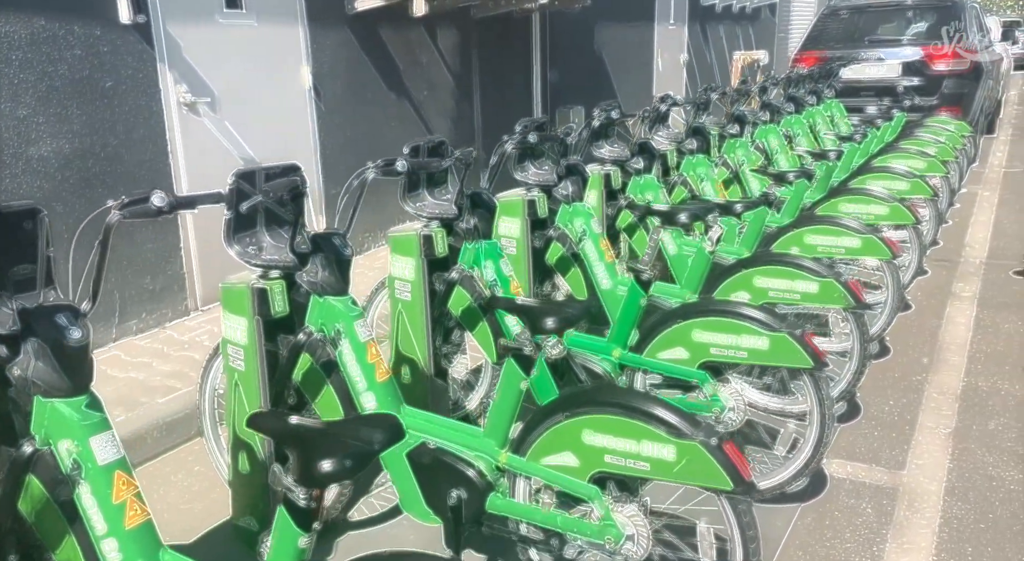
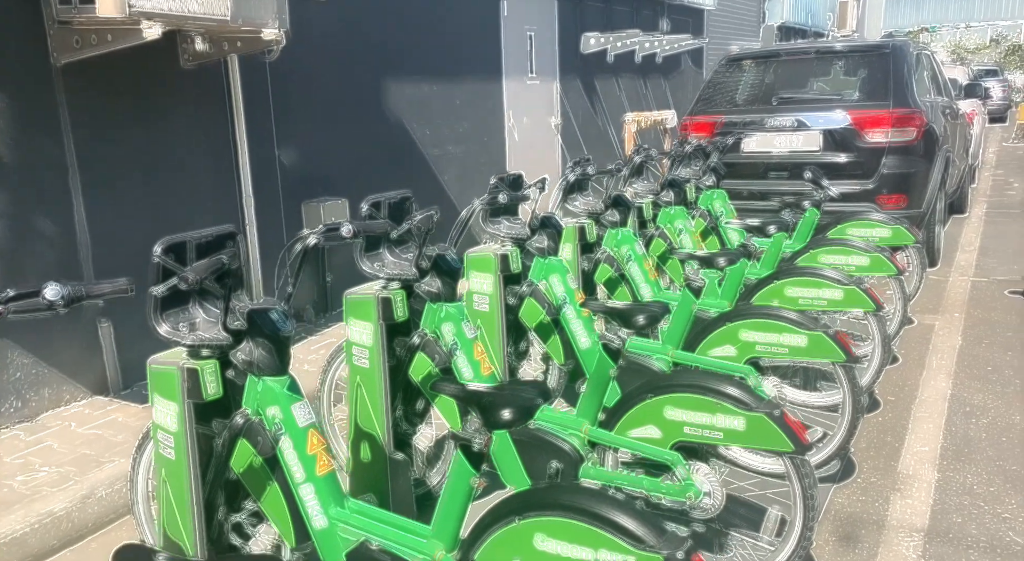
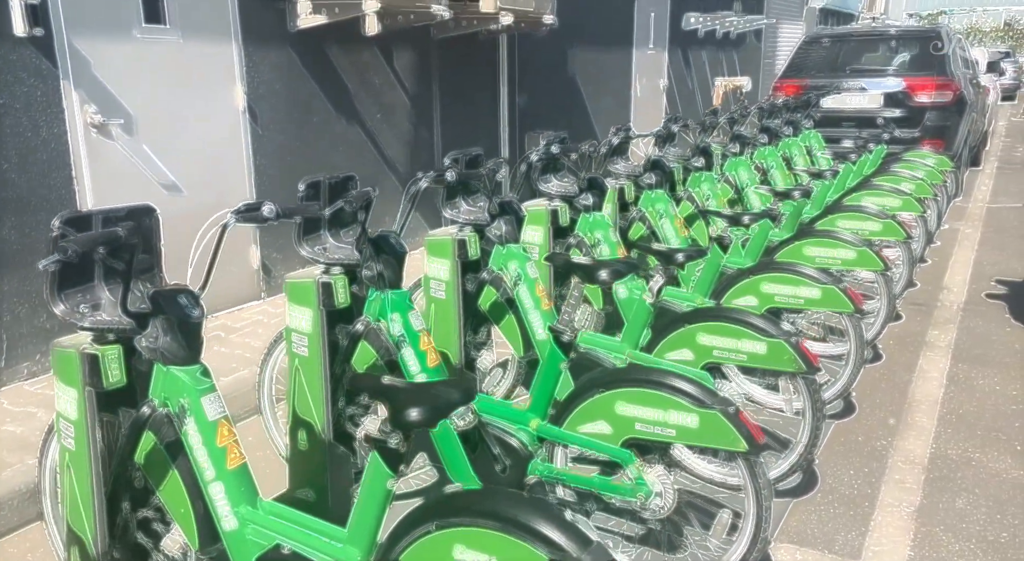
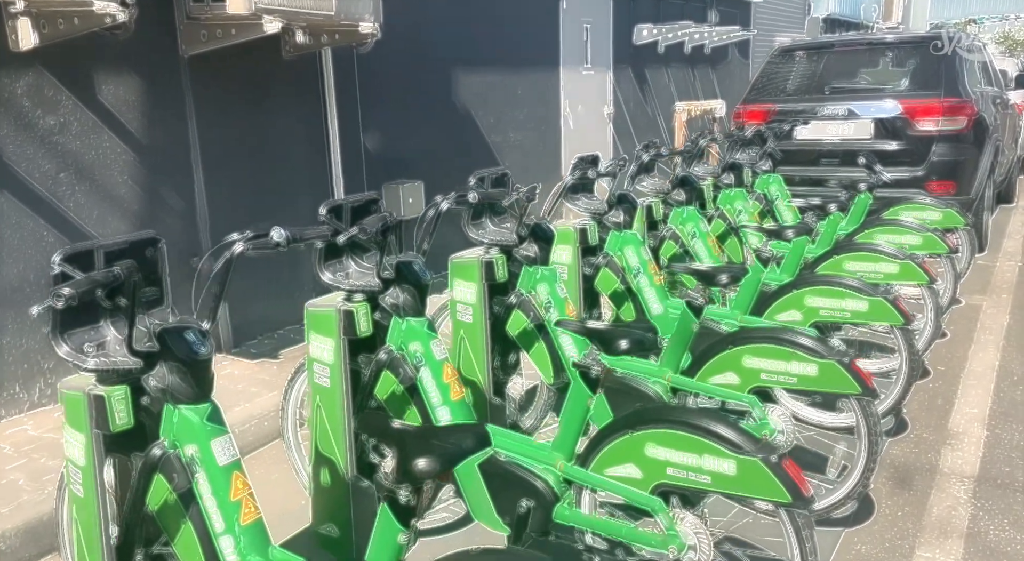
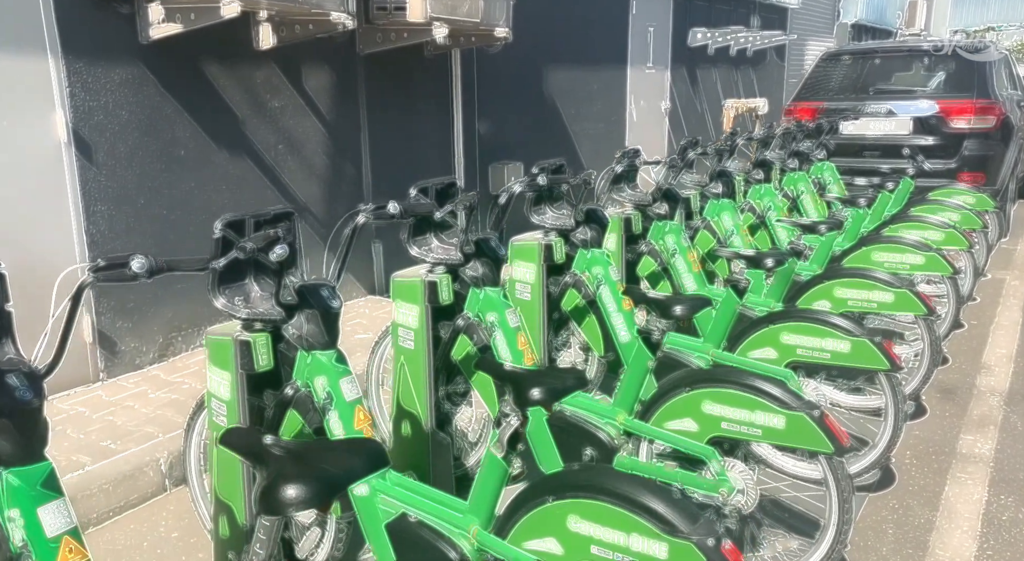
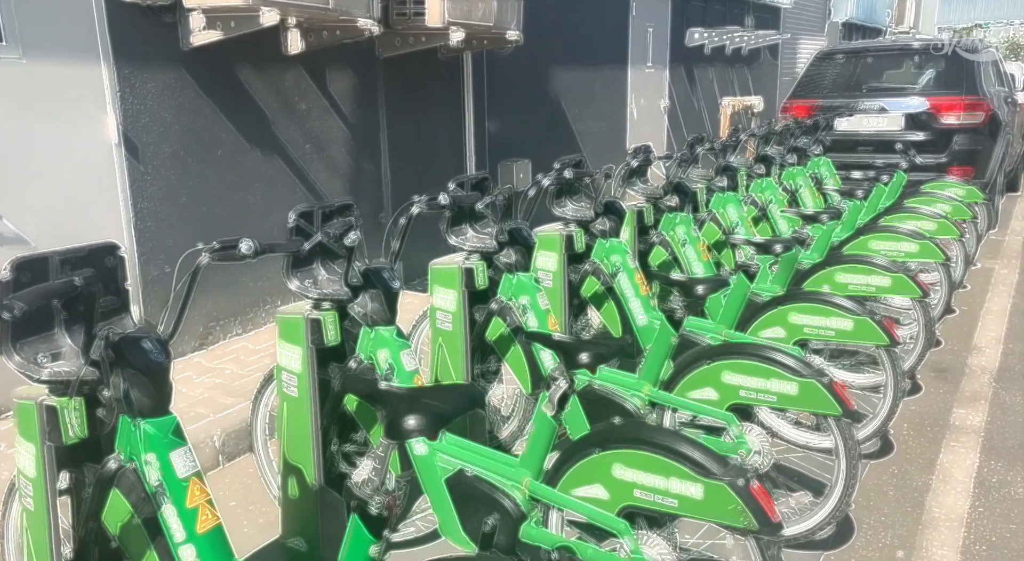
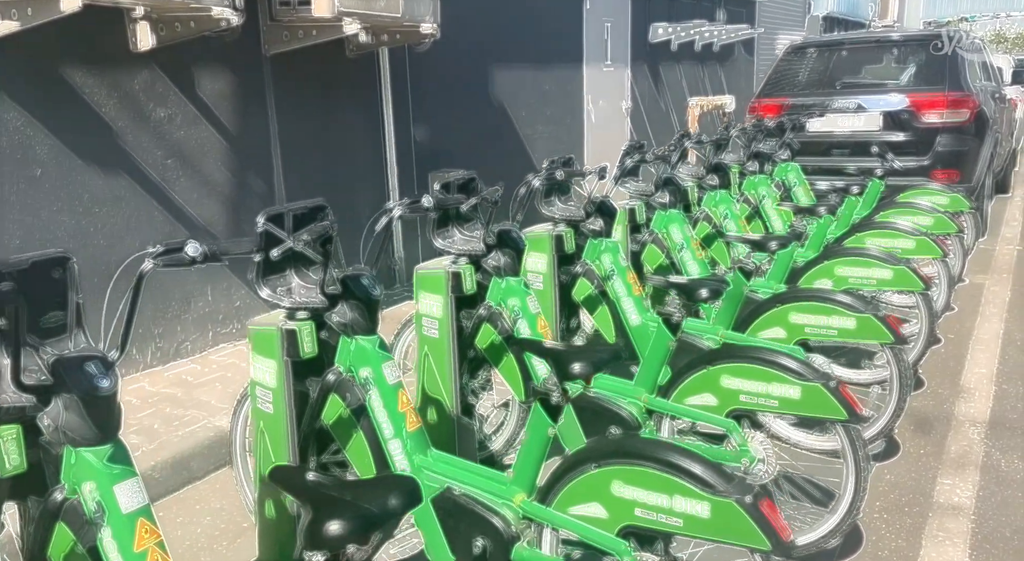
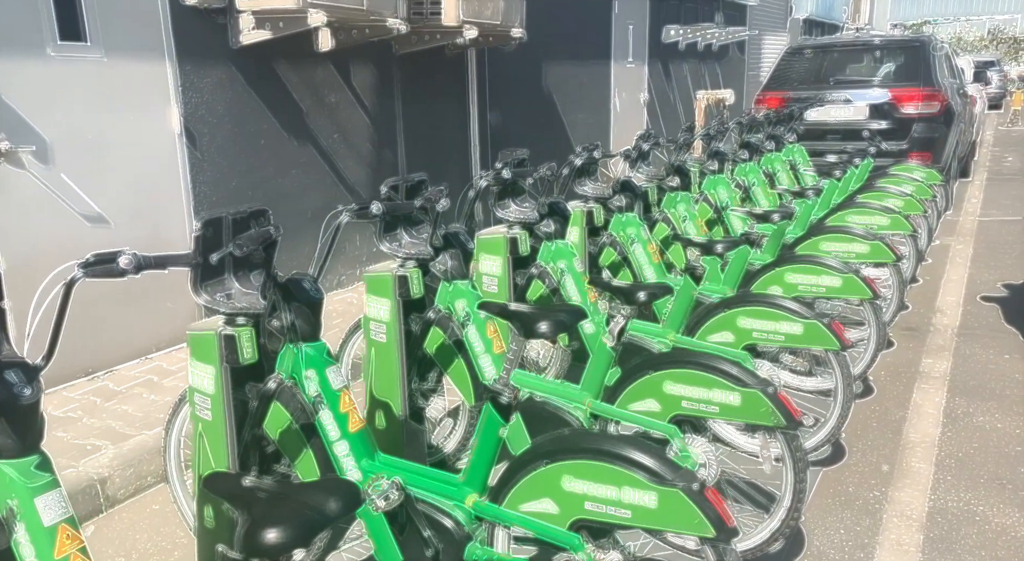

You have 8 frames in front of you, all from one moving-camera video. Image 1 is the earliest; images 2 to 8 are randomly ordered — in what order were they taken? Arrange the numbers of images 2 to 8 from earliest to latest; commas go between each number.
3, 8, 6, 5, 7, 4, 2
